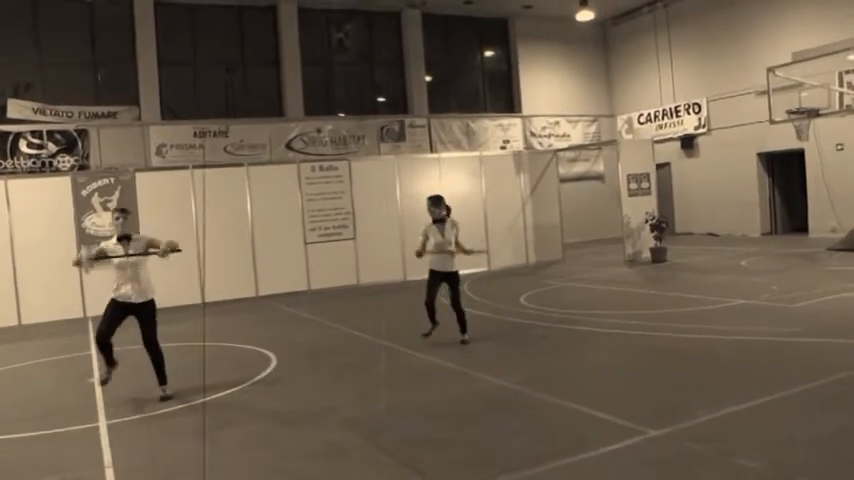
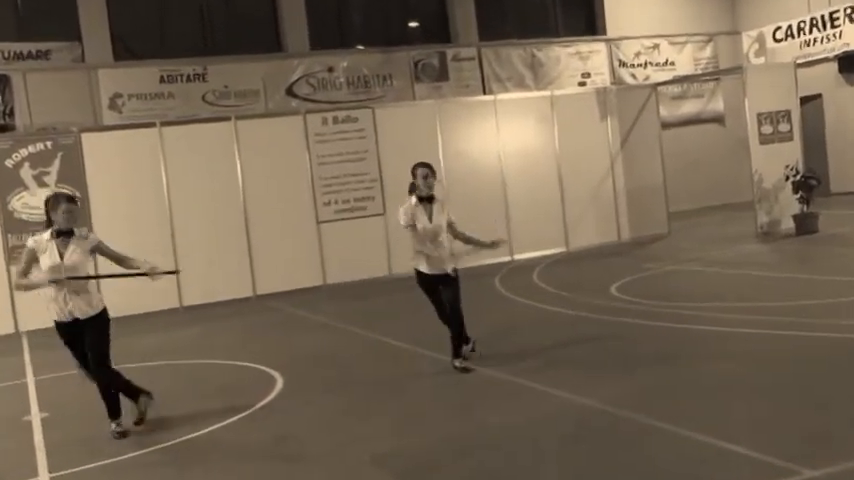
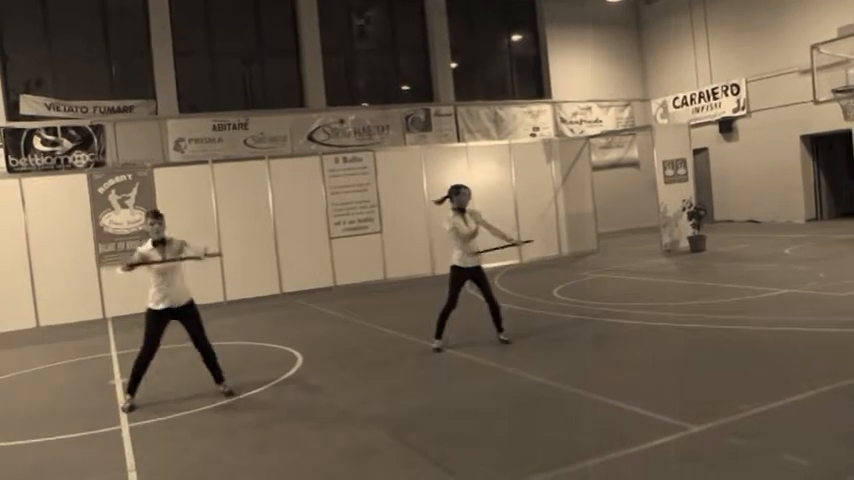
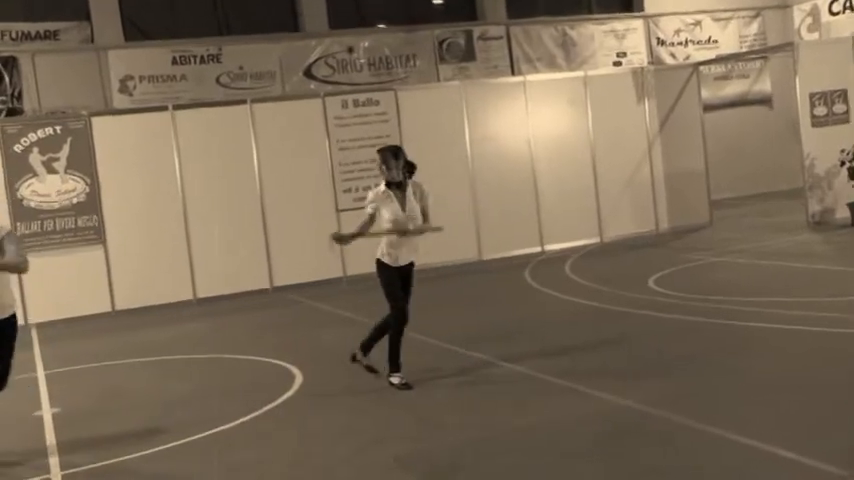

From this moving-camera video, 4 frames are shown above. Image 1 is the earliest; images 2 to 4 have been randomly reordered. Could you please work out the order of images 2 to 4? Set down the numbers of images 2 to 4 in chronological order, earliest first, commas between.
3, 2, 4
